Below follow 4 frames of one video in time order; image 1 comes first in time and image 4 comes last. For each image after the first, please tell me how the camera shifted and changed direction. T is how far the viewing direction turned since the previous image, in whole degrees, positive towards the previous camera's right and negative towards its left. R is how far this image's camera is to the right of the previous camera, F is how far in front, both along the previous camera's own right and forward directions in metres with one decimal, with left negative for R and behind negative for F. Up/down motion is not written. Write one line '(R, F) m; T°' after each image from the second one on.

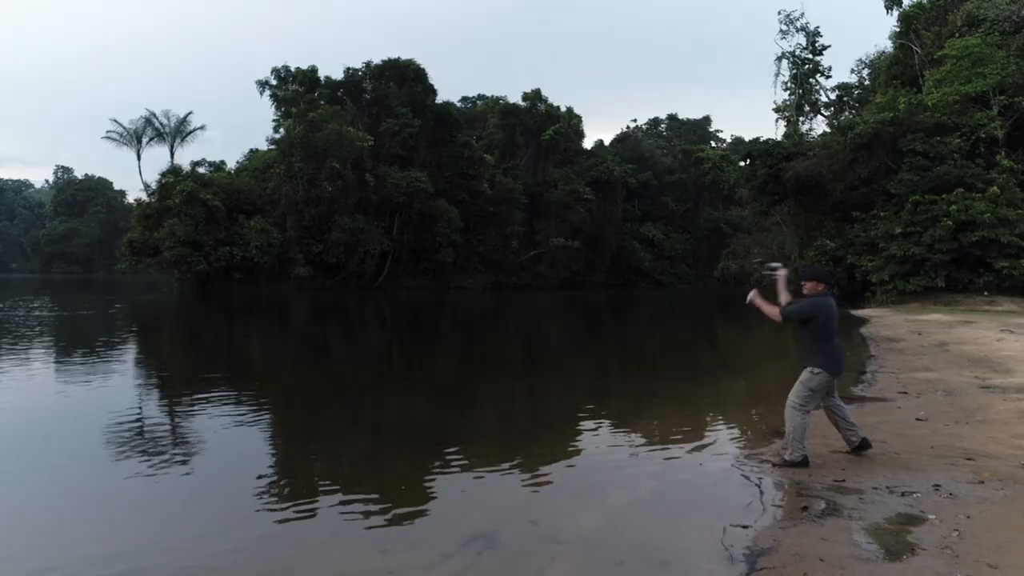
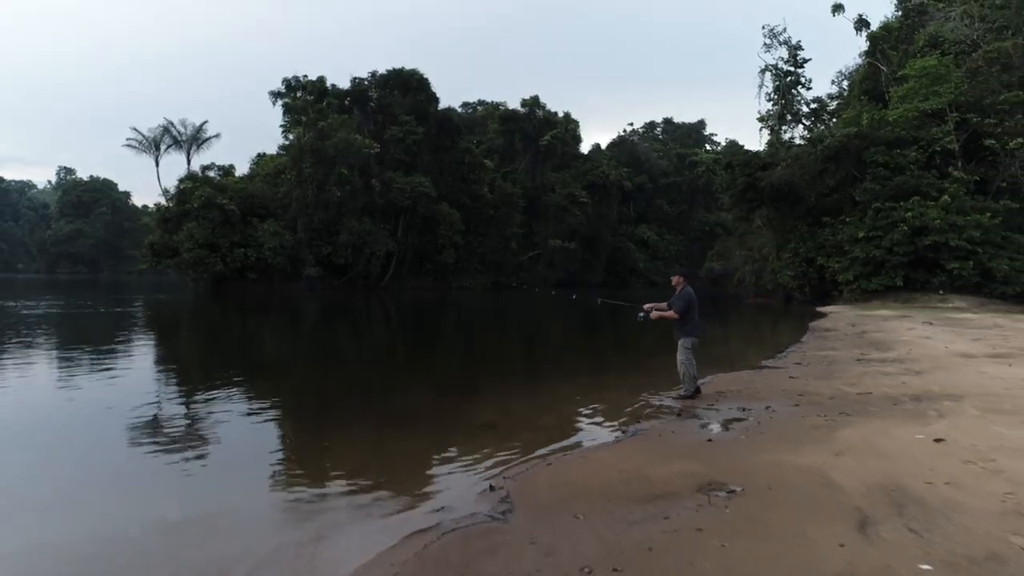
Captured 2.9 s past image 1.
(+0.1, -2.2) m; 0°
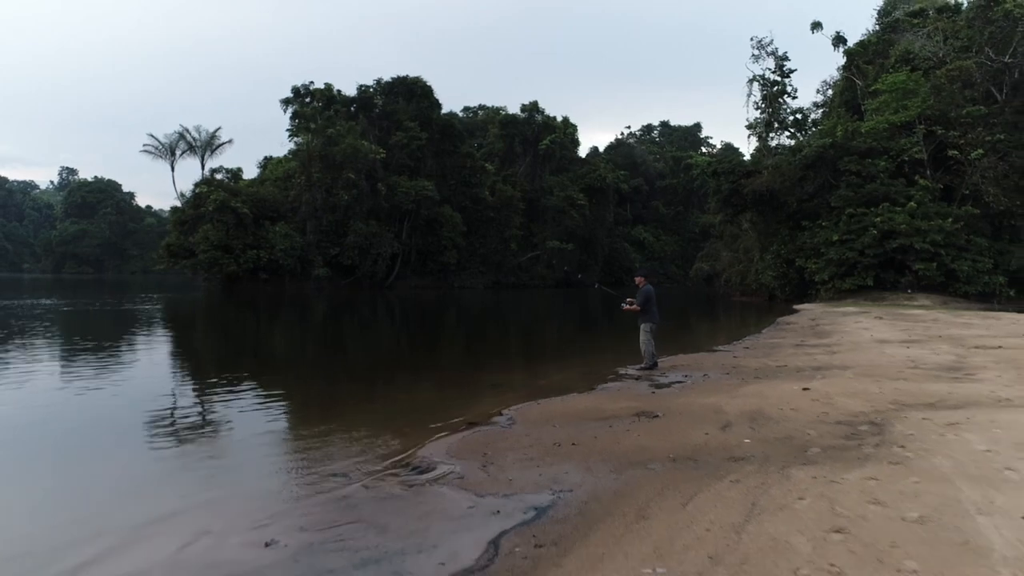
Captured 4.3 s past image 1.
(0.0, -1.9) m; 0°
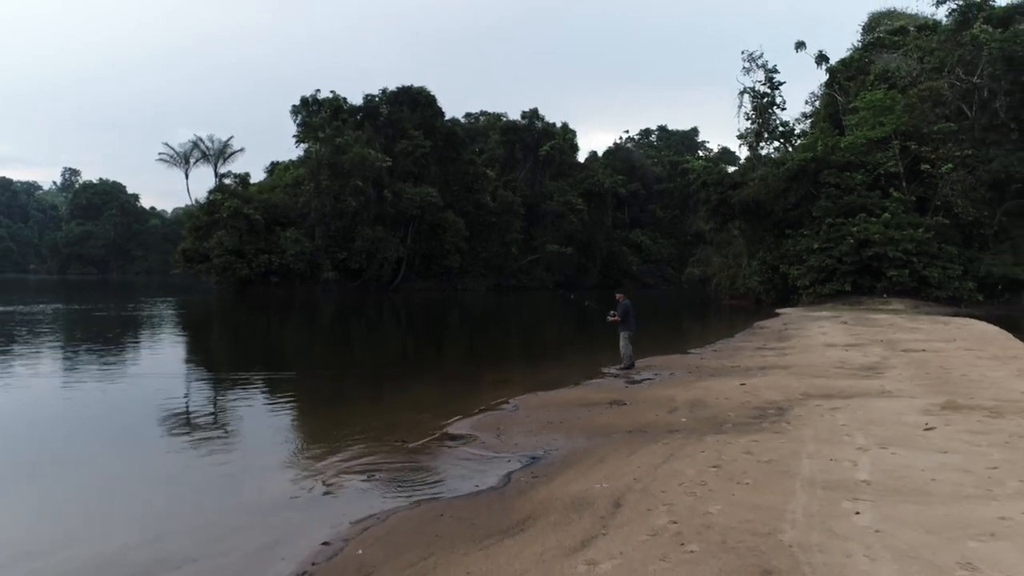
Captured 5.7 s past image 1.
(0.0, -1.8) m; 0°
